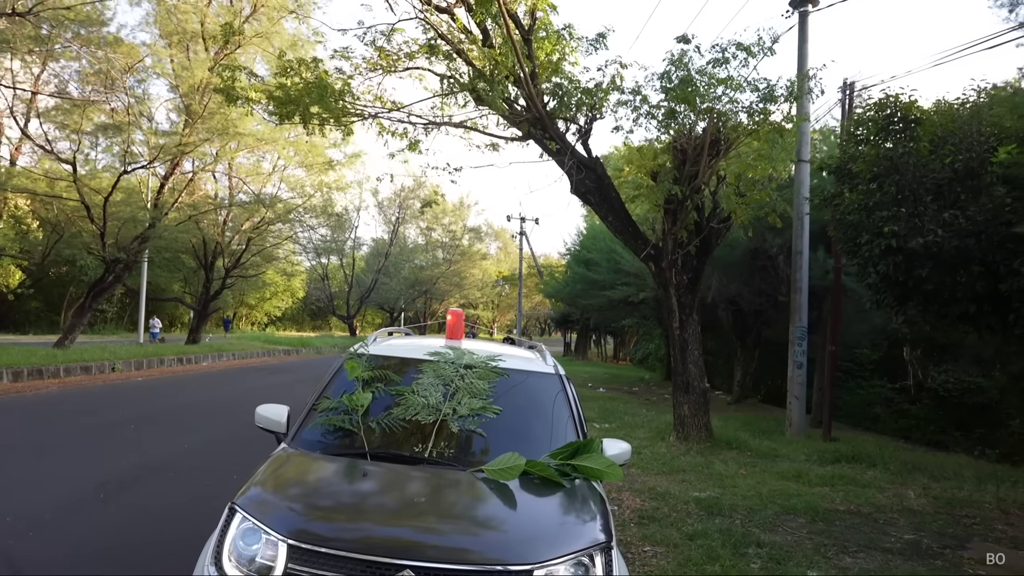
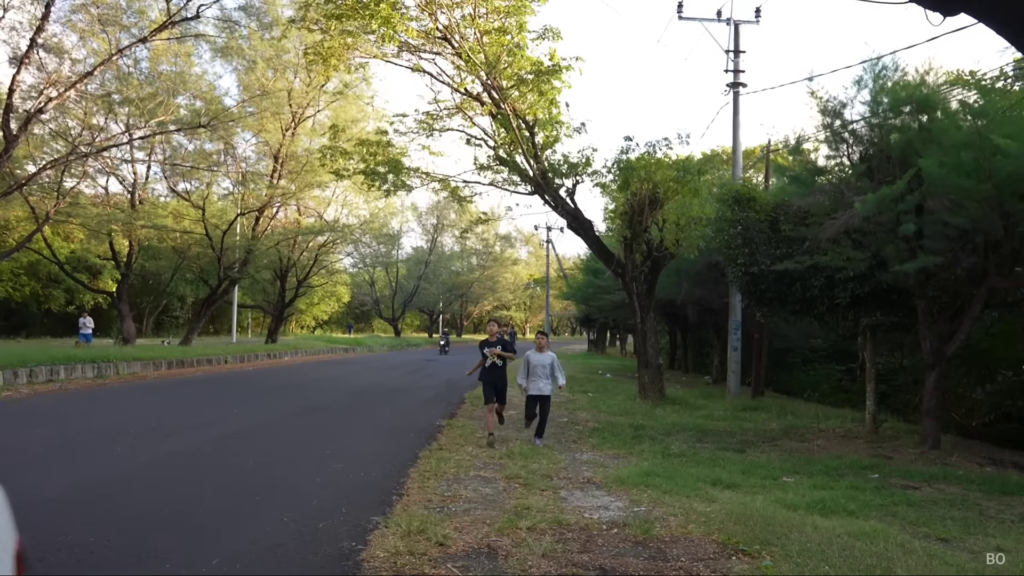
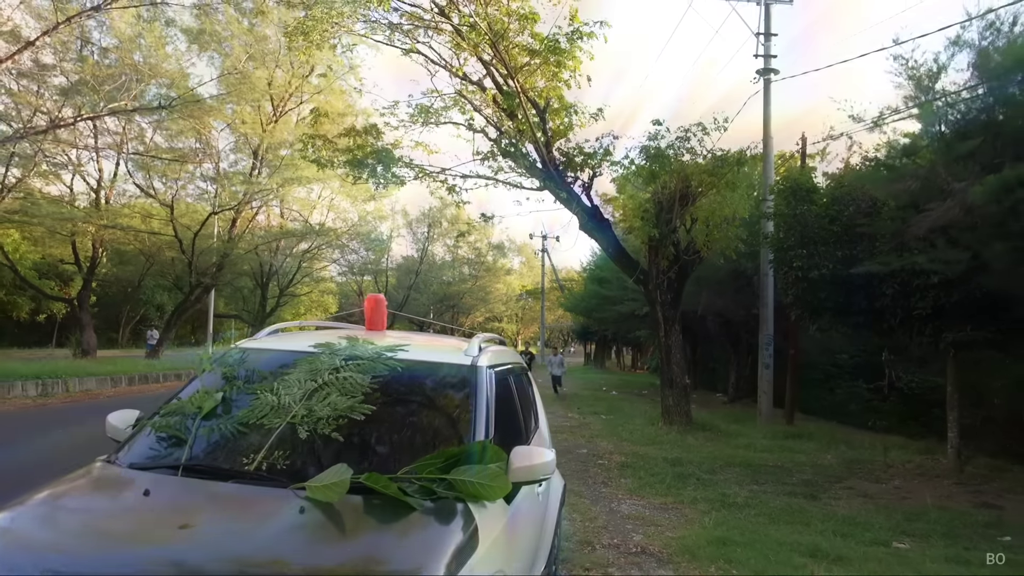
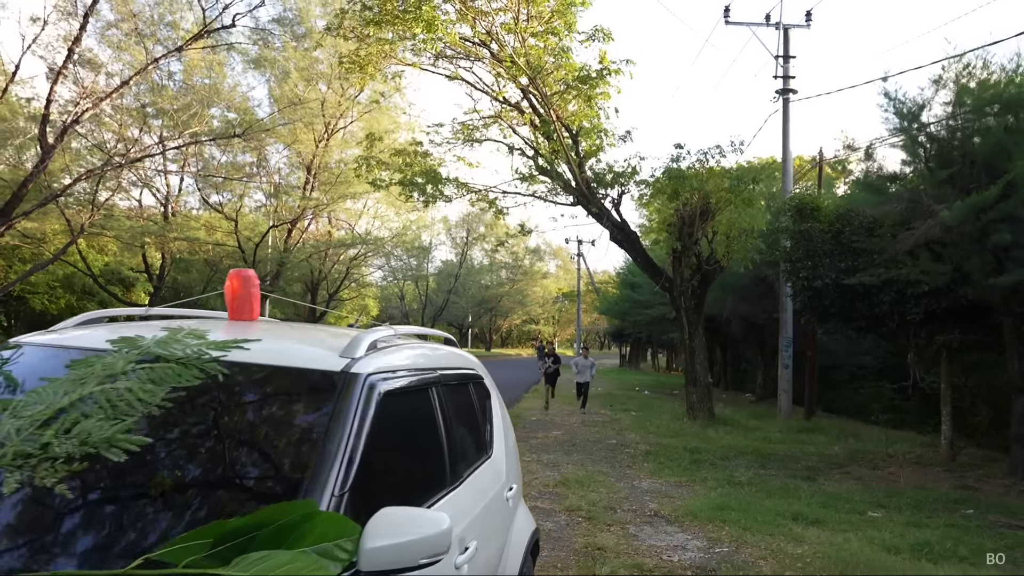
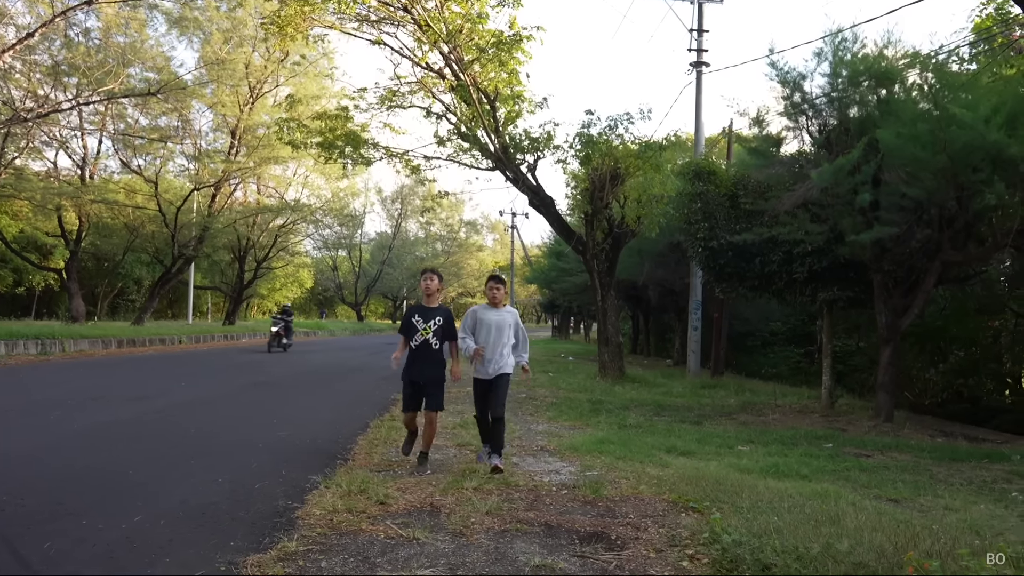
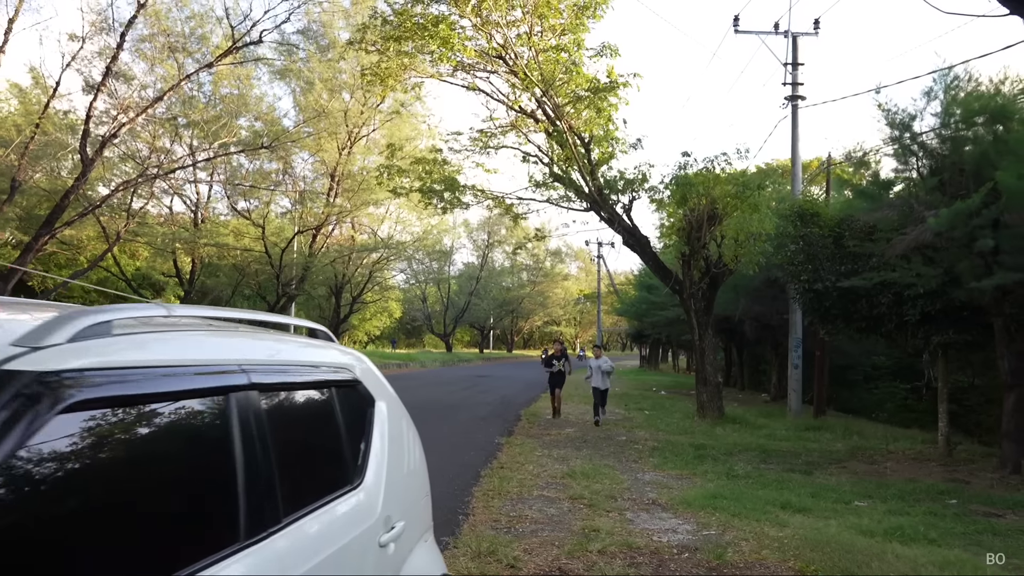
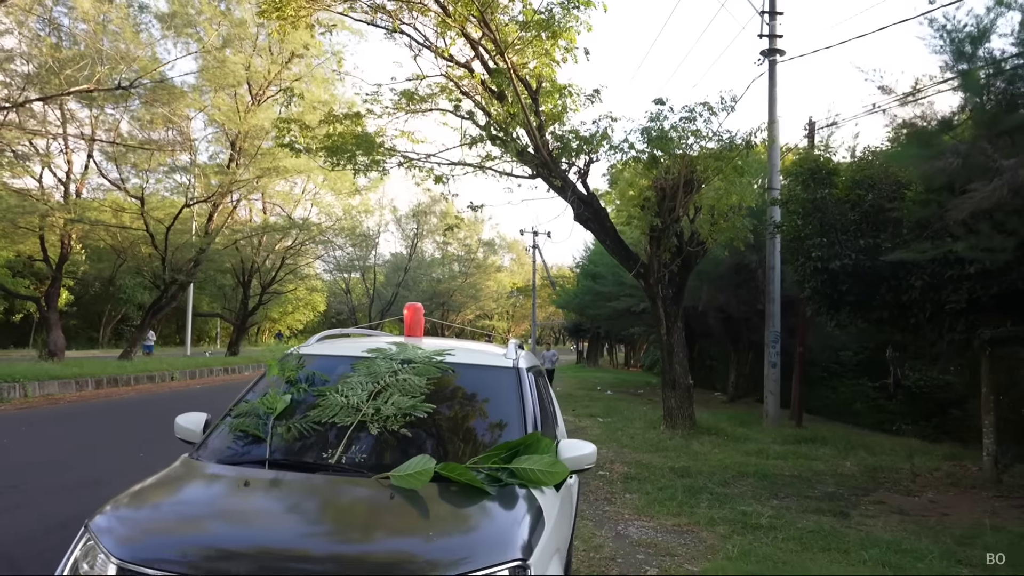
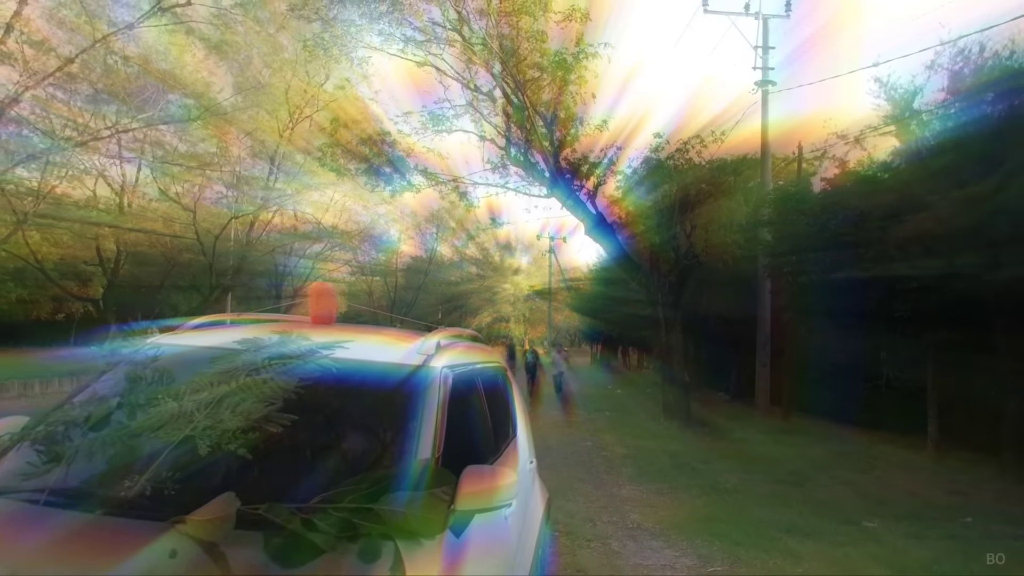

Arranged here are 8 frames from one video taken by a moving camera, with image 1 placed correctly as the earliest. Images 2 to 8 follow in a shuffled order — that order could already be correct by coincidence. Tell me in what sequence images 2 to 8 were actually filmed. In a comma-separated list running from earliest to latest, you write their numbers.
7, 3, 8, 4, 6, 2, 5
